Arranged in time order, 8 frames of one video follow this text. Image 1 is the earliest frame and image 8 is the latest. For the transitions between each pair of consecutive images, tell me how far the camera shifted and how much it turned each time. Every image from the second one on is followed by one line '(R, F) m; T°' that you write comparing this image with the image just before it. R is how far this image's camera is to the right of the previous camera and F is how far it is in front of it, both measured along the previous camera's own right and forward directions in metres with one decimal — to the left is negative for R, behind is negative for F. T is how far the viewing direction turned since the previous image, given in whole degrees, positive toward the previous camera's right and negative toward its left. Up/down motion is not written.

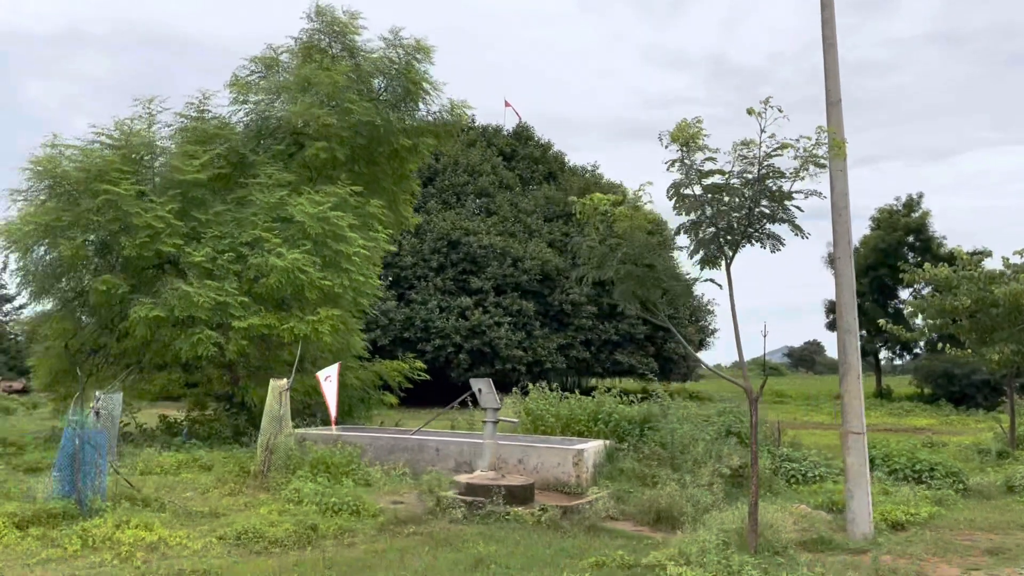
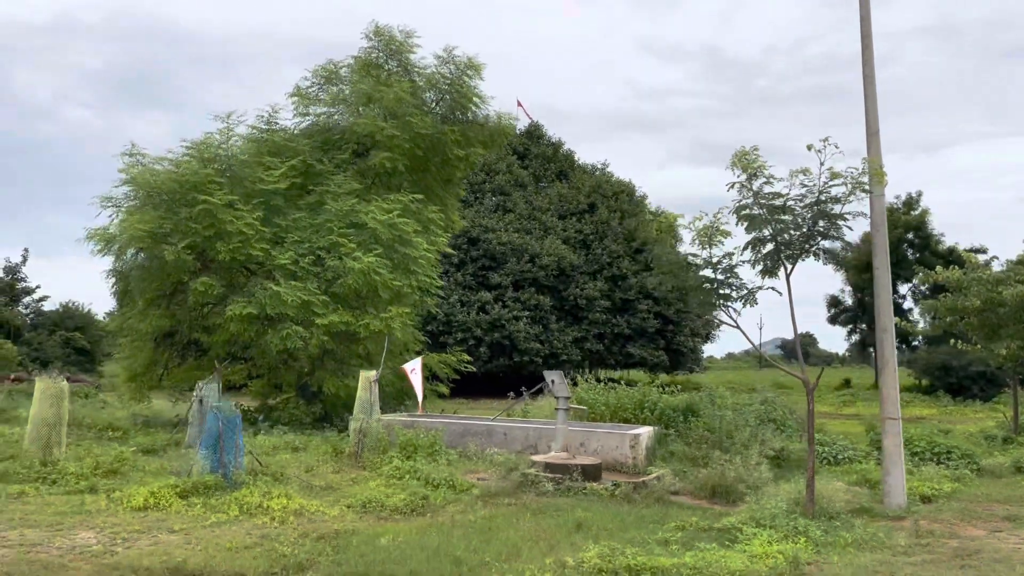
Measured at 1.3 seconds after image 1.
(-1.0, -1.4) m; 0°
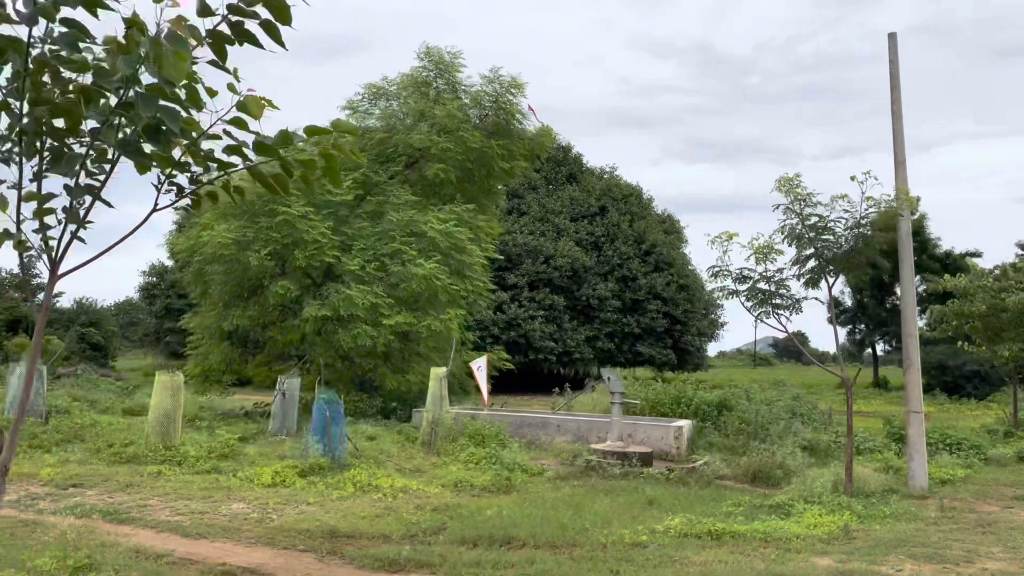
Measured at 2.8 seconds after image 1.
(-1.1, -1.4) m; +1°
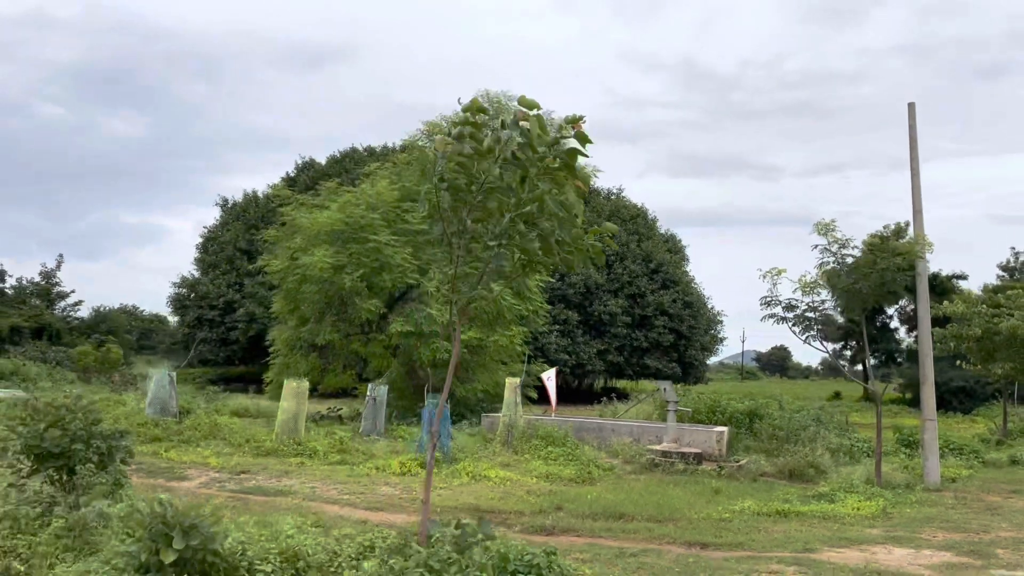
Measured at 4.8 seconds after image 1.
(-1.5, -2.2) m; +1°
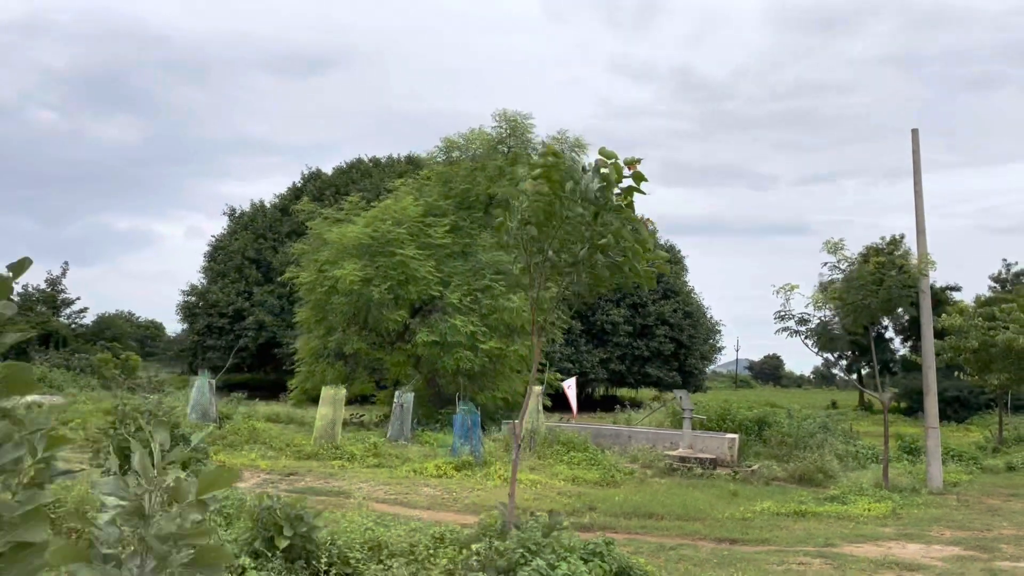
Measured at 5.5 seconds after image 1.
(-0.6, -0.8) m; 0°
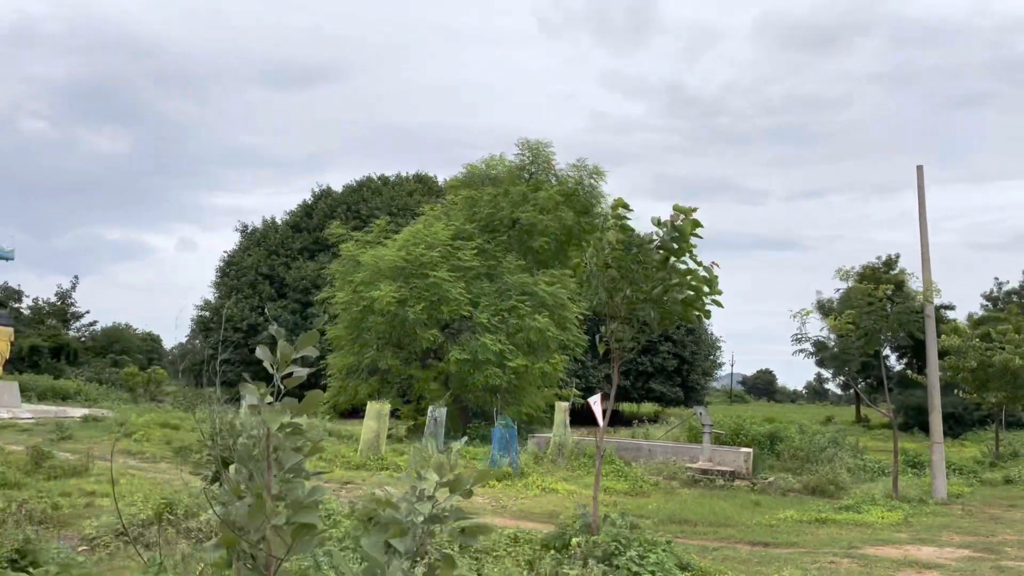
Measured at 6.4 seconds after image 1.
(-0.8, -1.1) m; 0°
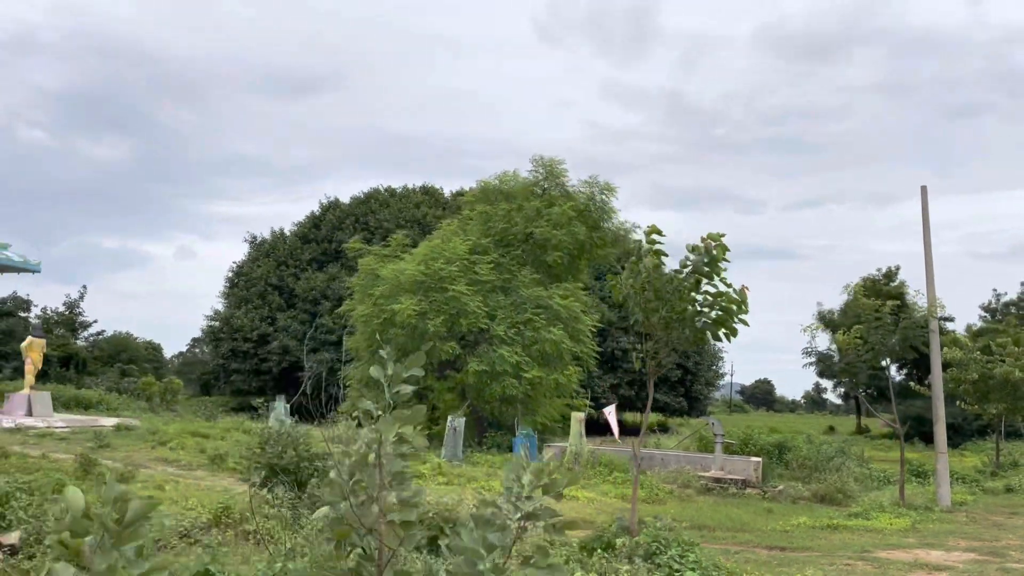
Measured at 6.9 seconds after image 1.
(-0.4, -0.6) m; 0°
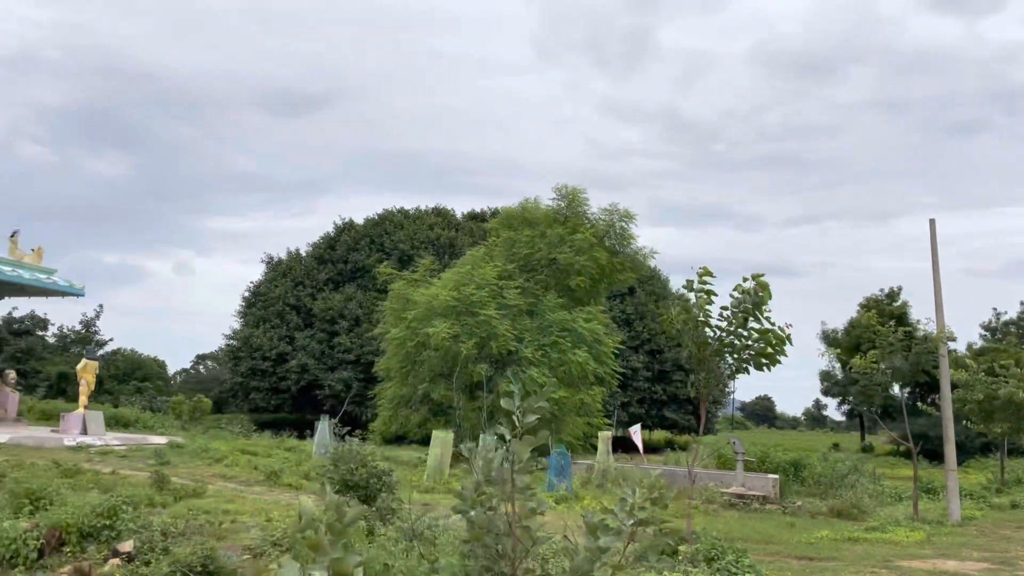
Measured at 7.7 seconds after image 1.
(-0.7, -1.1) m; 0°
